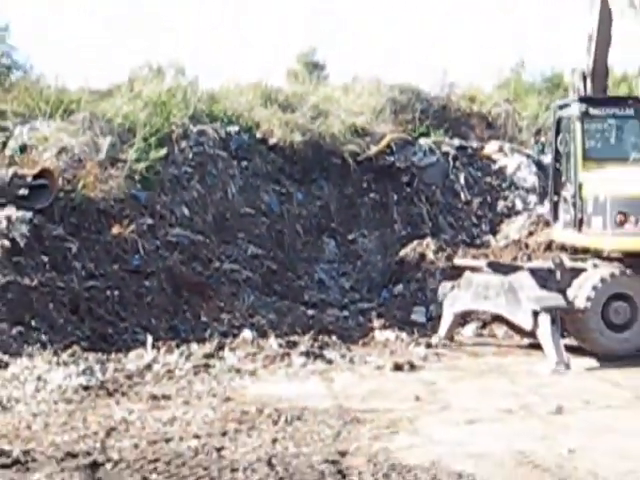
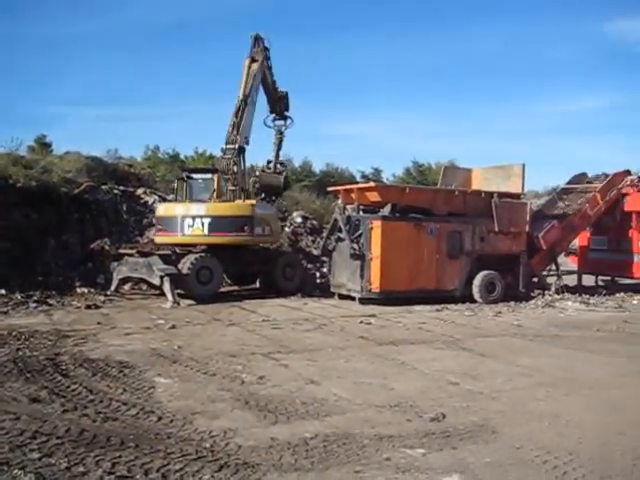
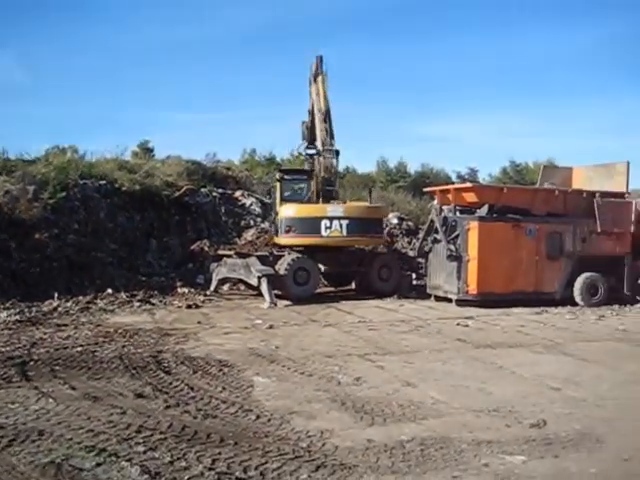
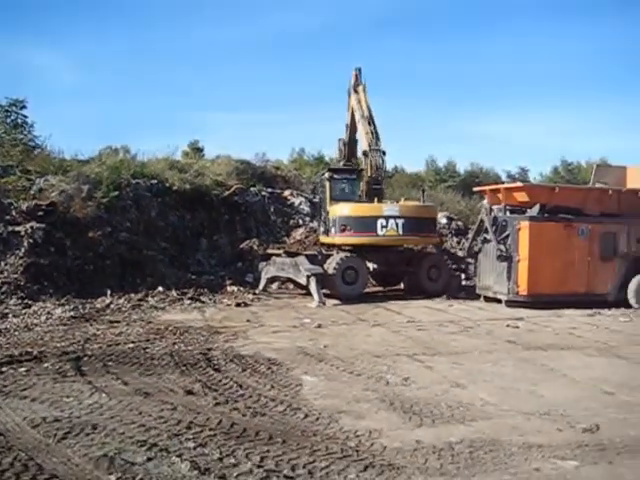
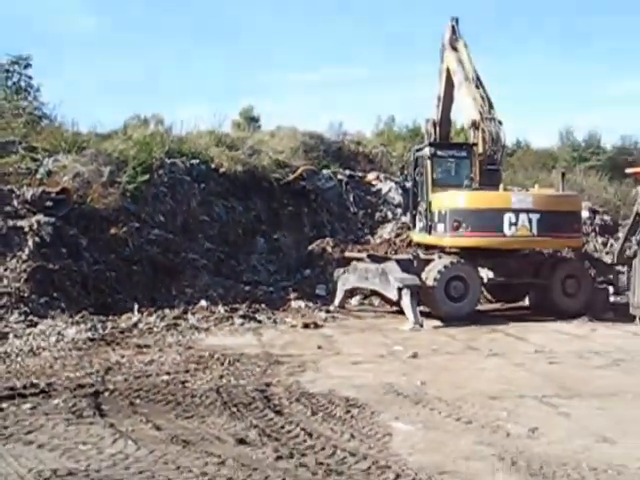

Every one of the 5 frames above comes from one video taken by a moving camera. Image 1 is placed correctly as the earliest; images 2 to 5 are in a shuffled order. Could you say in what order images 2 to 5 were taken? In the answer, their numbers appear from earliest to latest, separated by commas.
5, 4, 3, 2
